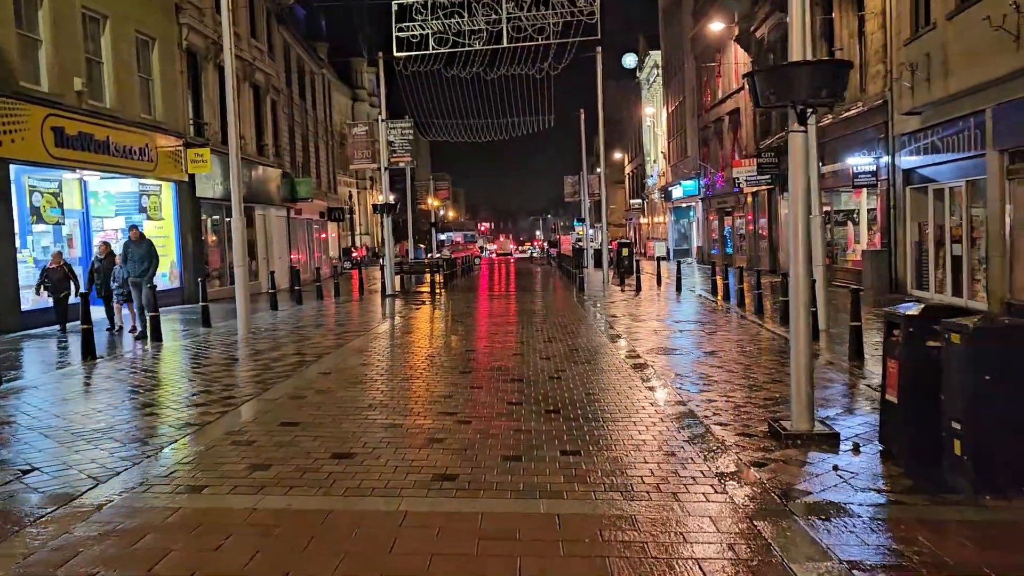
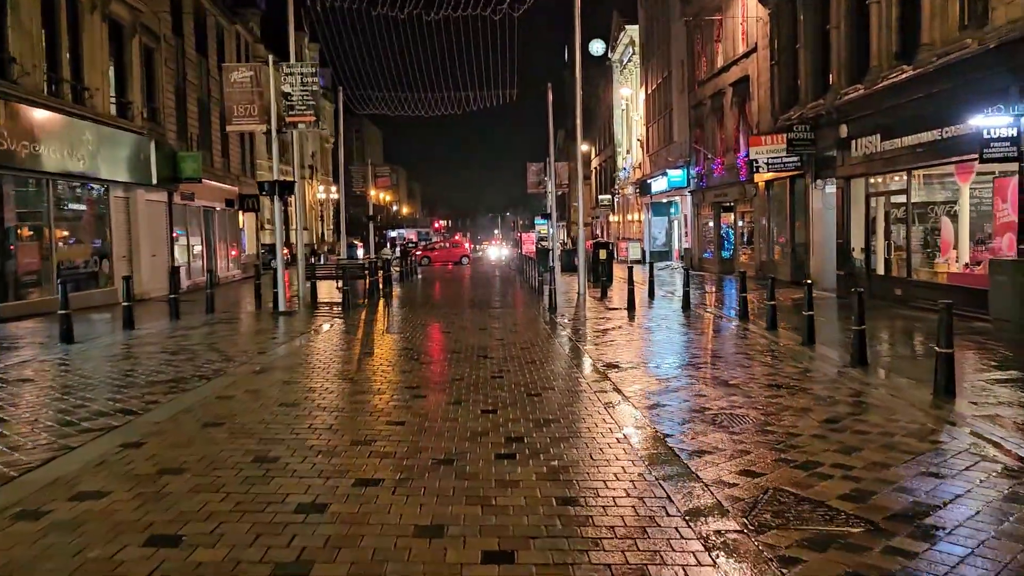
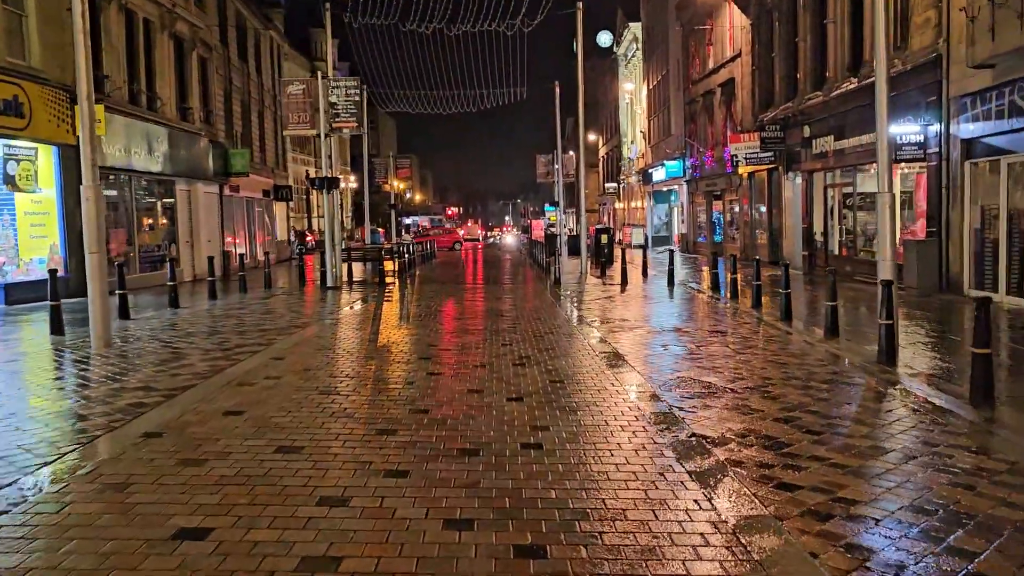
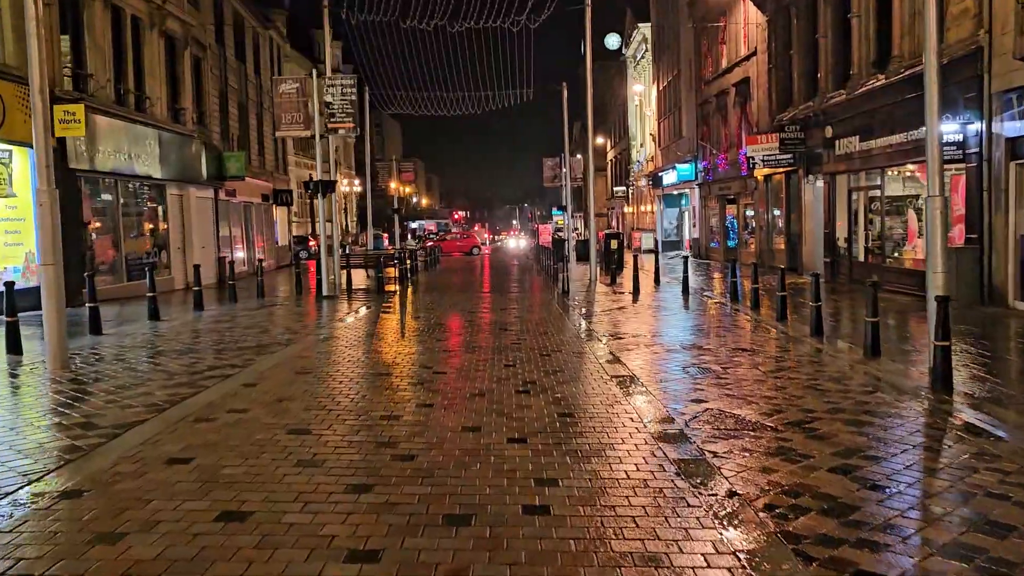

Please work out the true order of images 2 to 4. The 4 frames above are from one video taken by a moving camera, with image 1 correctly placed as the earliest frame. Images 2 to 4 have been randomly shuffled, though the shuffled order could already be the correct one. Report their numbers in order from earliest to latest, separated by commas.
3, 4, 2
